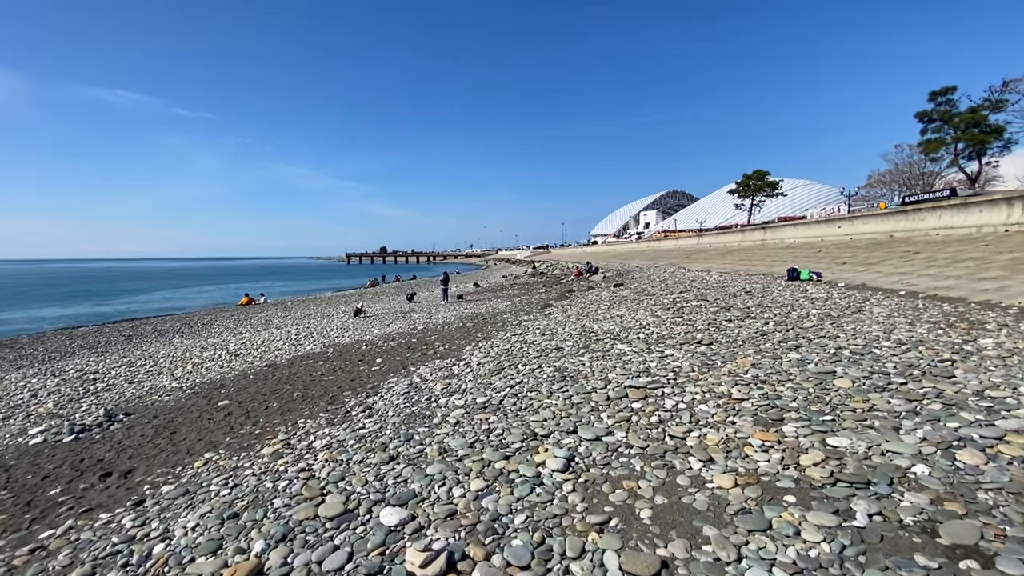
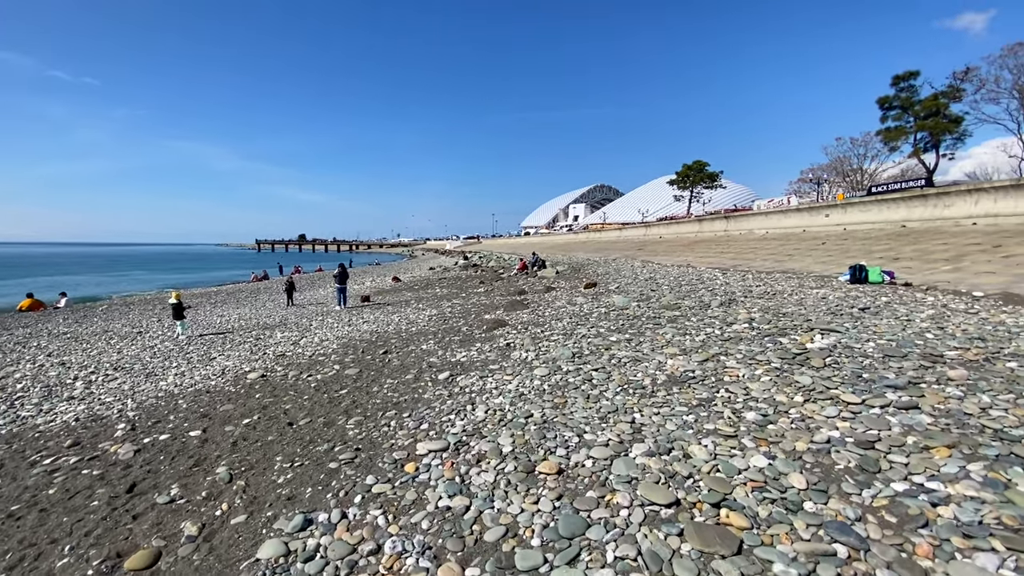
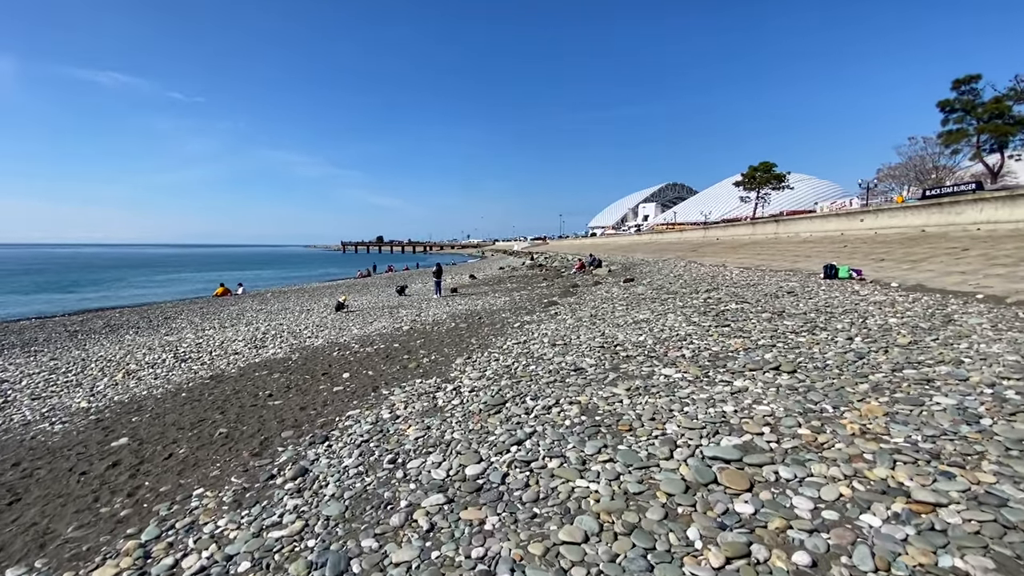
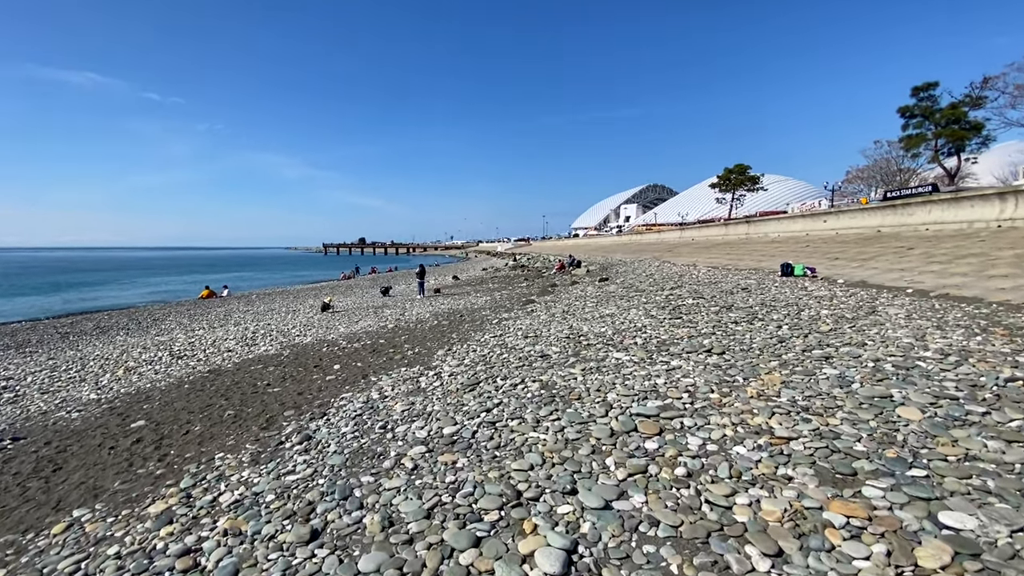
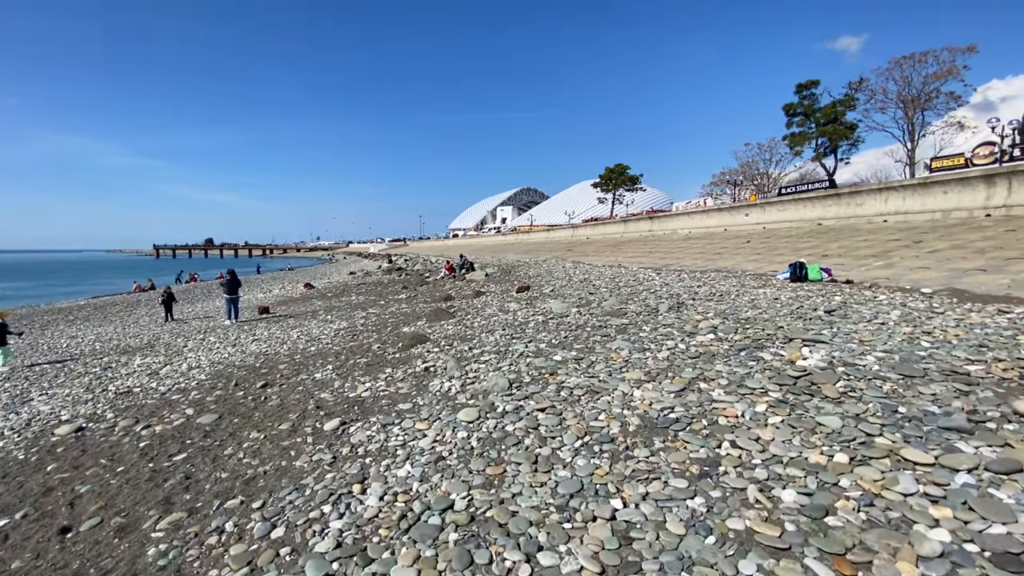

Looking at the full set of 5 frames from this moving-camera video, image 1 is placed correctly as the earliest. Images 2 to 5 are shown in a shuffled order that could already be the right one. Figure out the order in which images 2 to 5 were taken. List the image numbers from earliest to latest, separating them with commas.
4, 3, 2, 5
